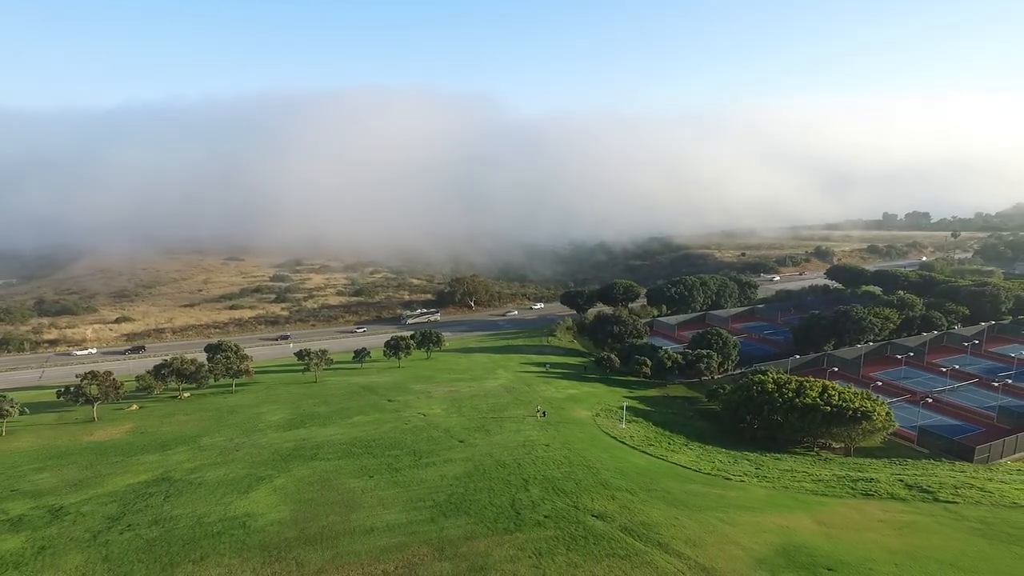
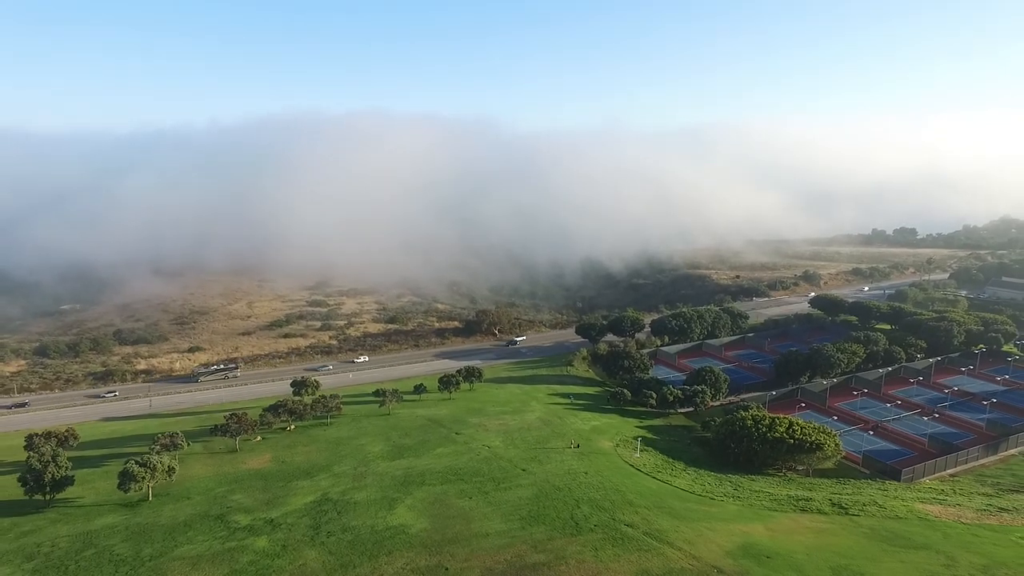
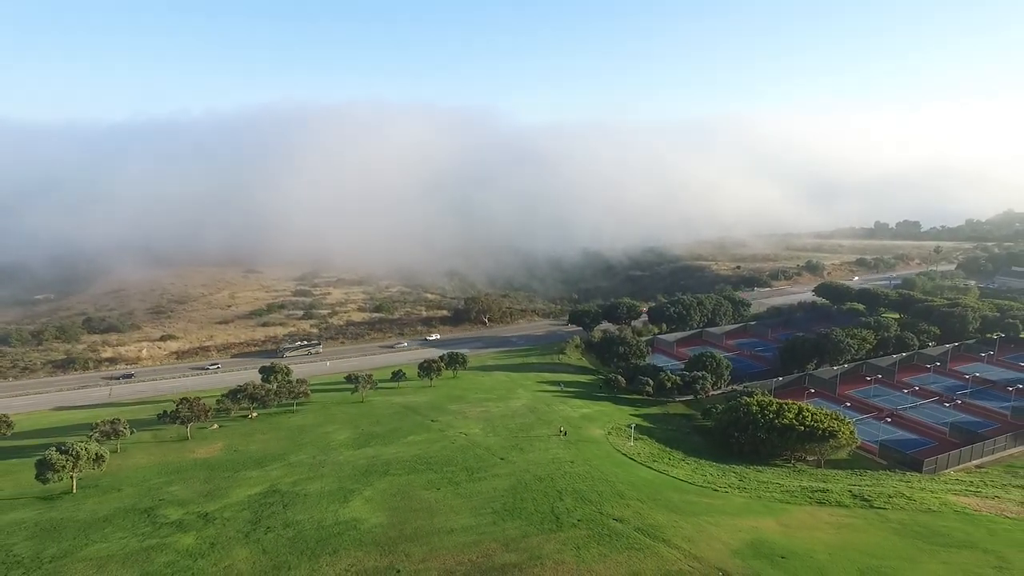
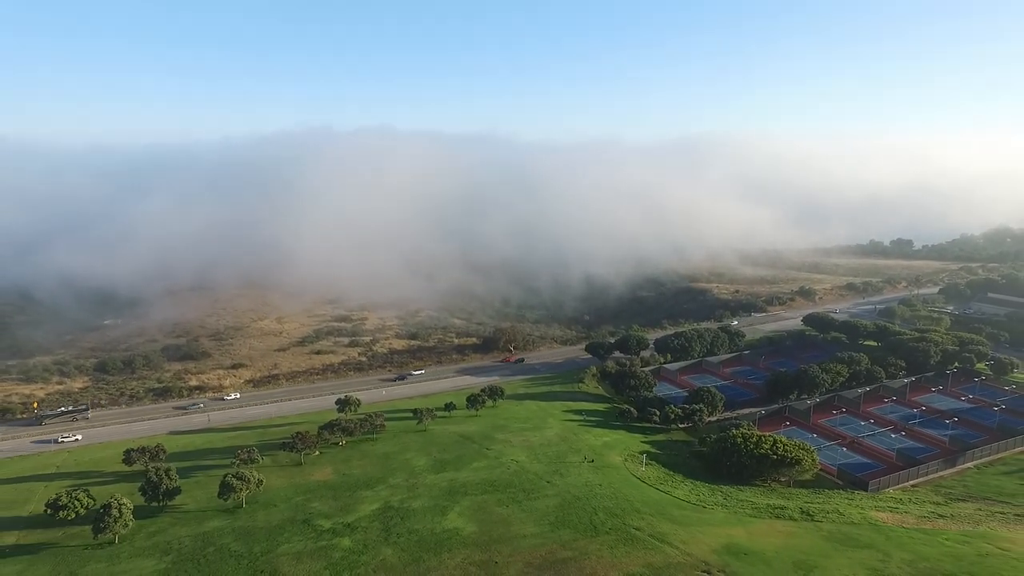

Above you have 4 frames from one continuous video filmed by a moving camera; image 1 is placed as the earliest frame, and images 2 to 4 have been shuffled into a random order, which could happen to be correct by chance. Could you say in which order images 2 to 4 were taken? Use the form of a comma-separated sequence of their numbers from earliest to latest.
3, 2, 4
